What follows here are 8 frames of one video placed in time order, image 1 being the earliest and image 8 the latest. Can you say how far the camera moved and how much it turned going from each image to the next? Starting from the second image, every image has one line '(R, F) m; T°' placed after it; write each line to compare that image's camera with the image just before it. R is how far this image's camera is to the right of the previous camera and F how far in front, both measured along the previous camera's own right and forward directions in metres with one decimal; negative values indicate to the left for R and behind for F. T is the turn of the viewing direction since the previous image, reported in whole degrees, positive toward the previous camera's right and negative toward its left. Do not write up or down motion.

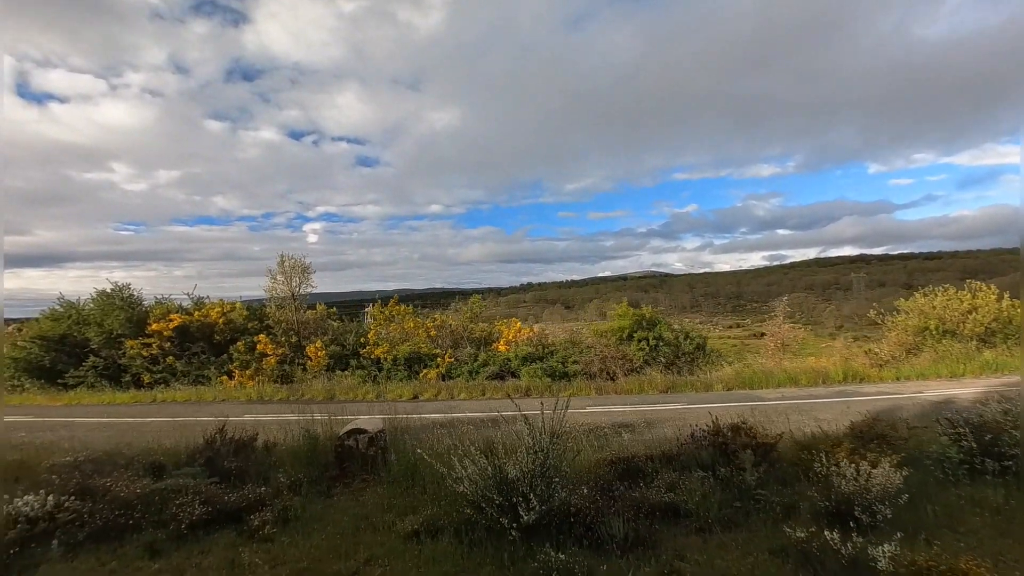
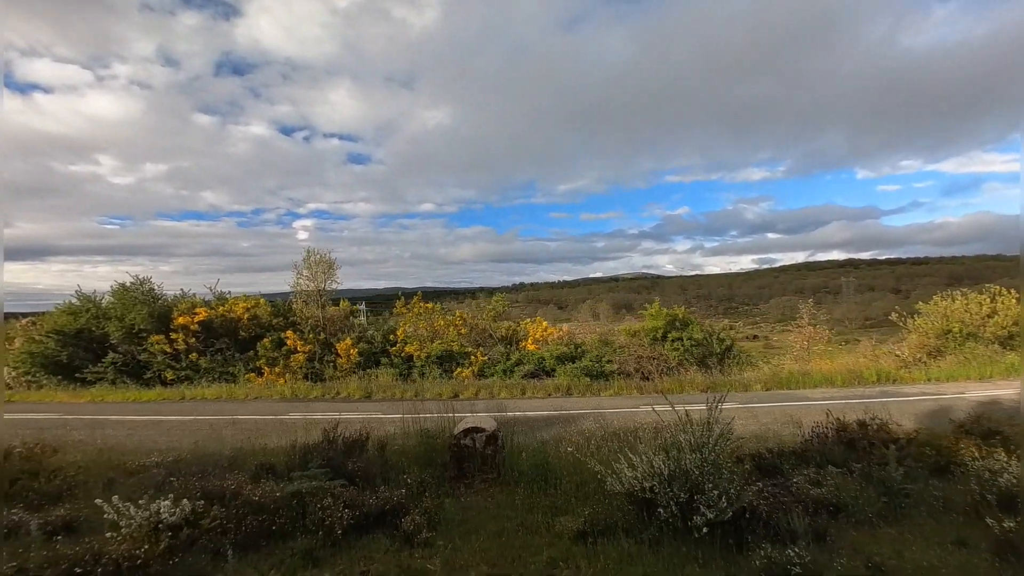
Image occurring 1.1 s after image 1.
(-1.7, +0.2) m; +1°
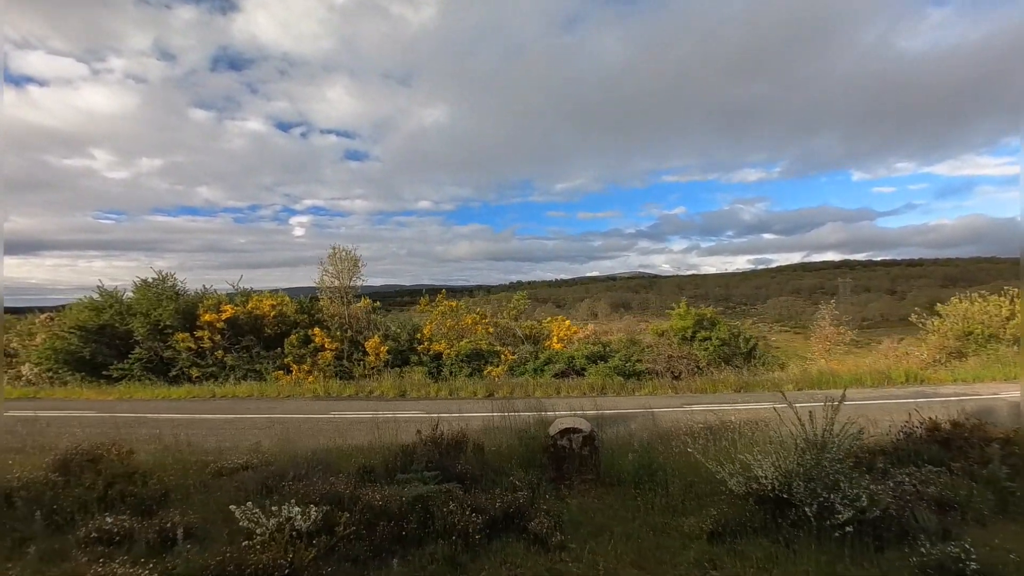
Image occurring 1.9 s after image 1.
(-1.3, +0.1) m; +1°
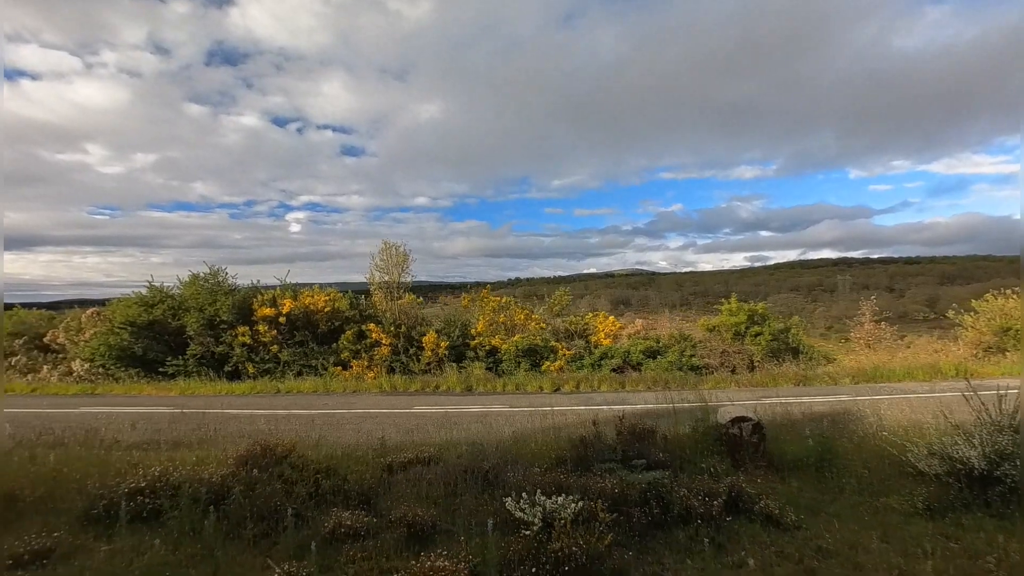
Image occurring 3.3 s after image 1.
(-2.3, -0.1) m; +1°
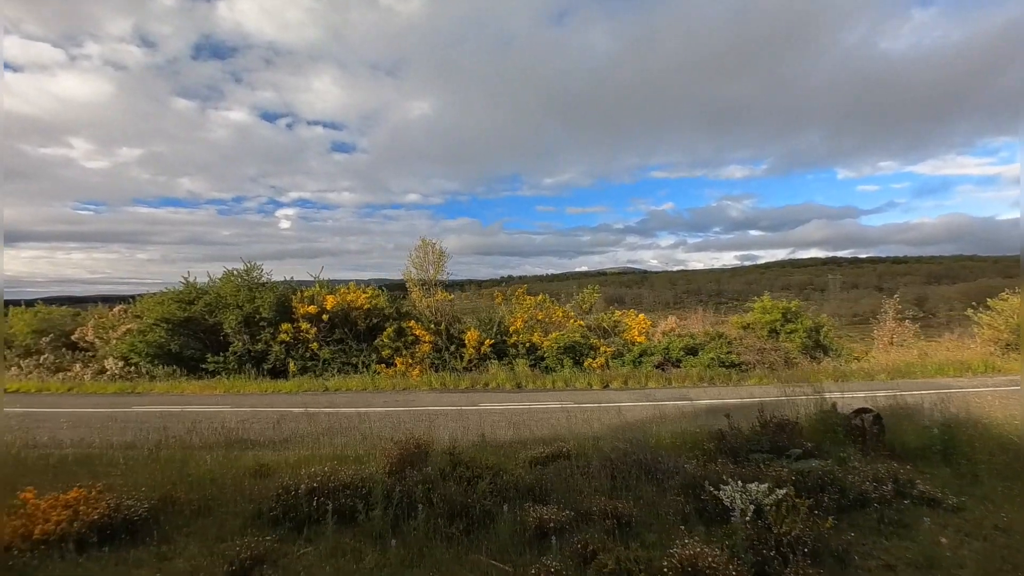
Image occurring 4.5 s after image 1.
(-2.0, -0.1) m; +1°
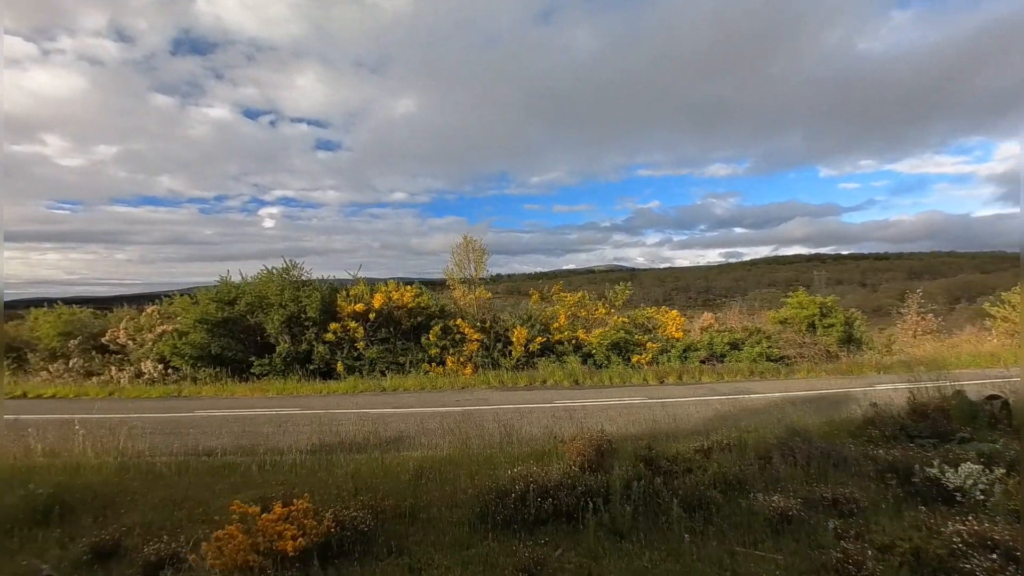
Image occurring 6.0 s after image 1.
(-2.4, 0.0) m; +2°
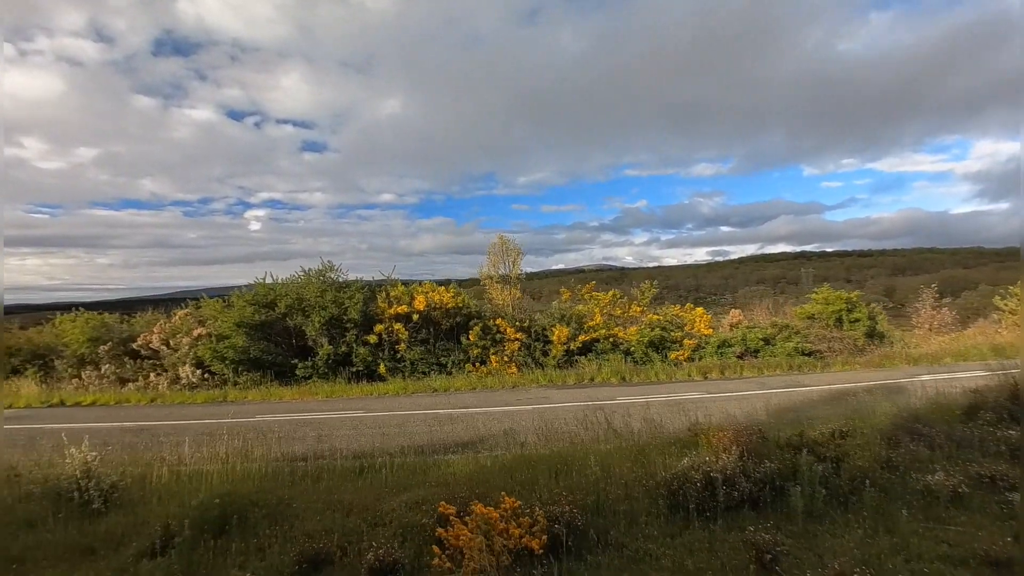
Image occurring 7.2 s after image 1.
(-2.0, -0.2) m; +1°
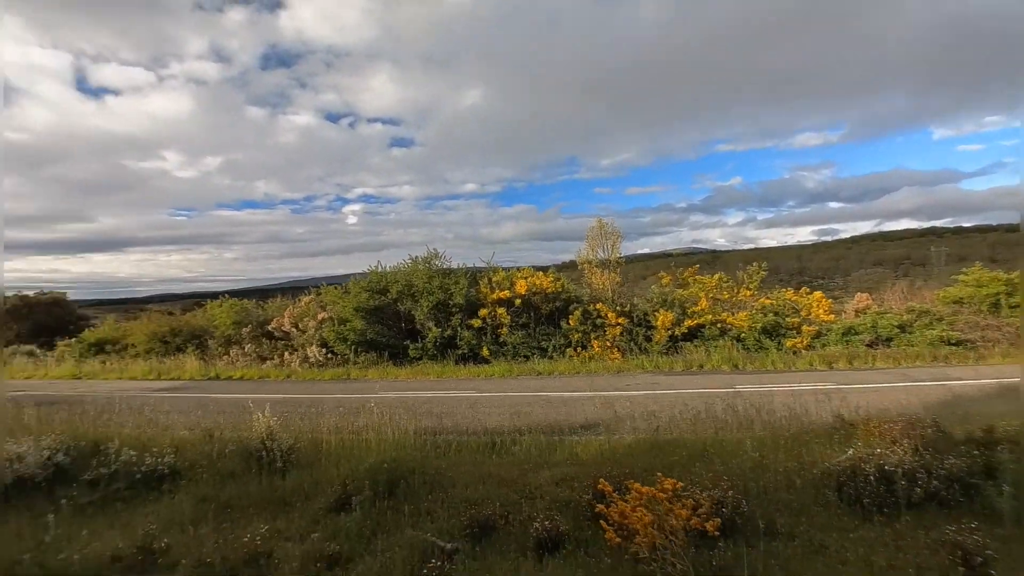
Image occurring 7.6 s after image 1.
(-0.7, -0.2) m; -10°
